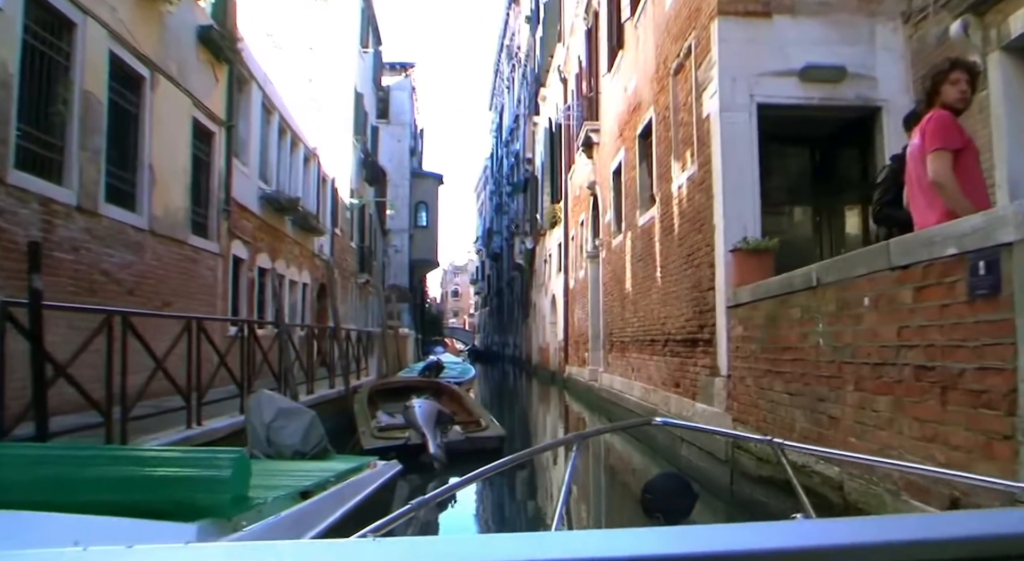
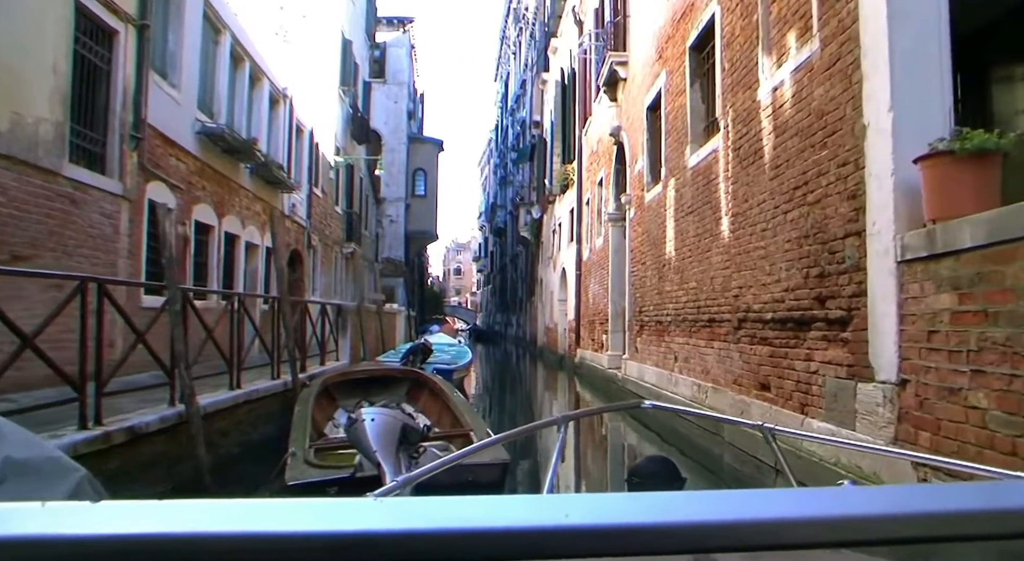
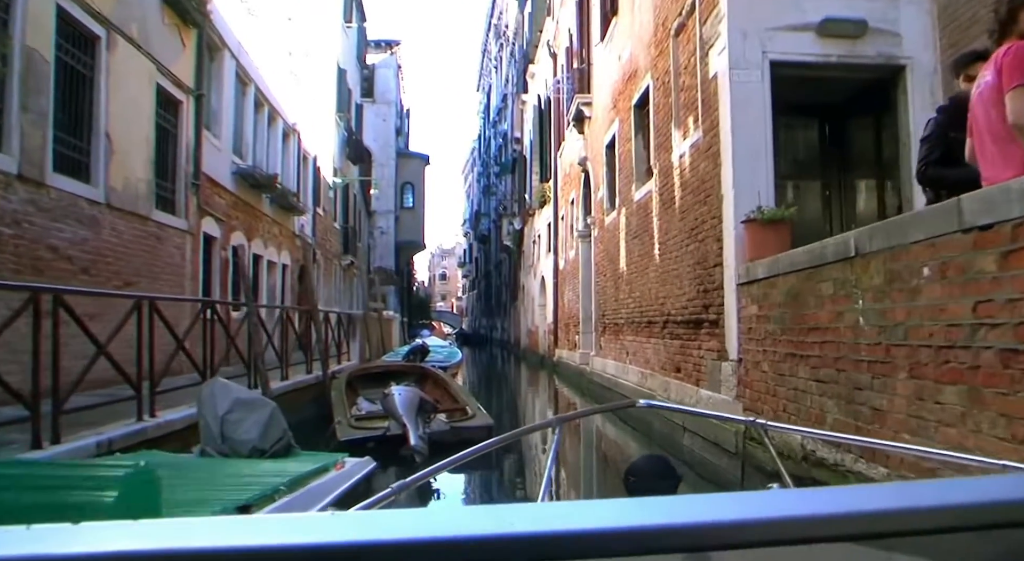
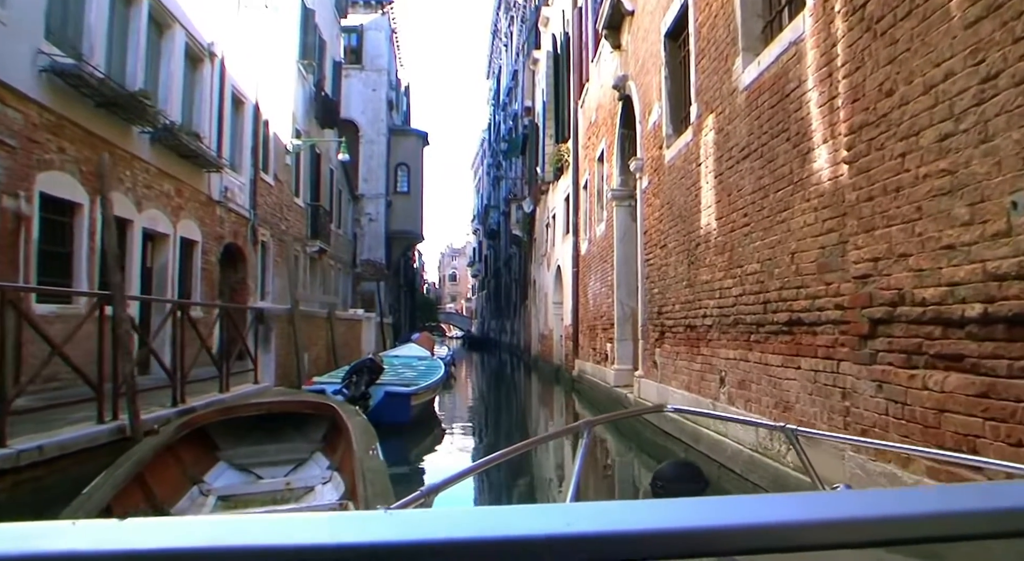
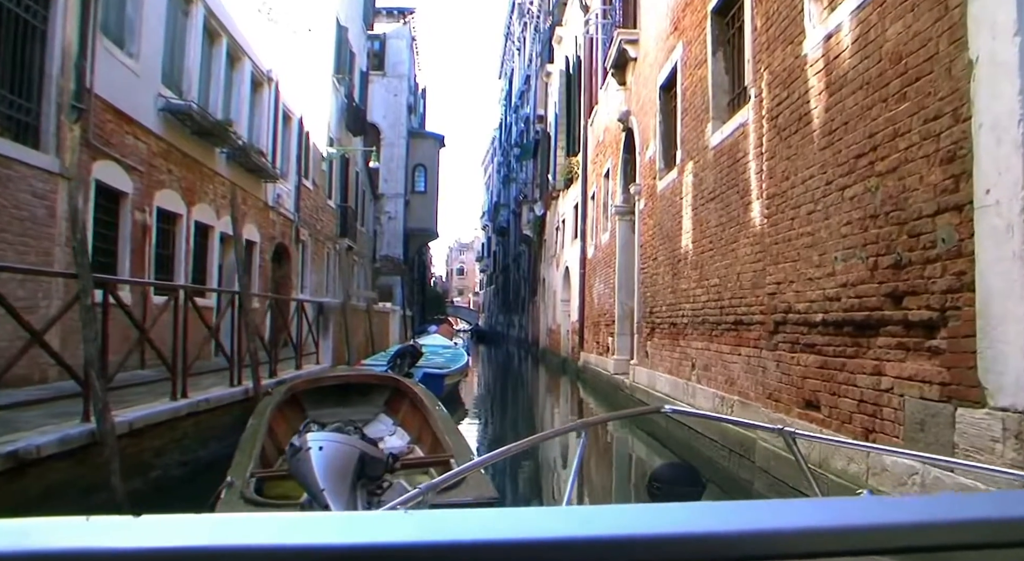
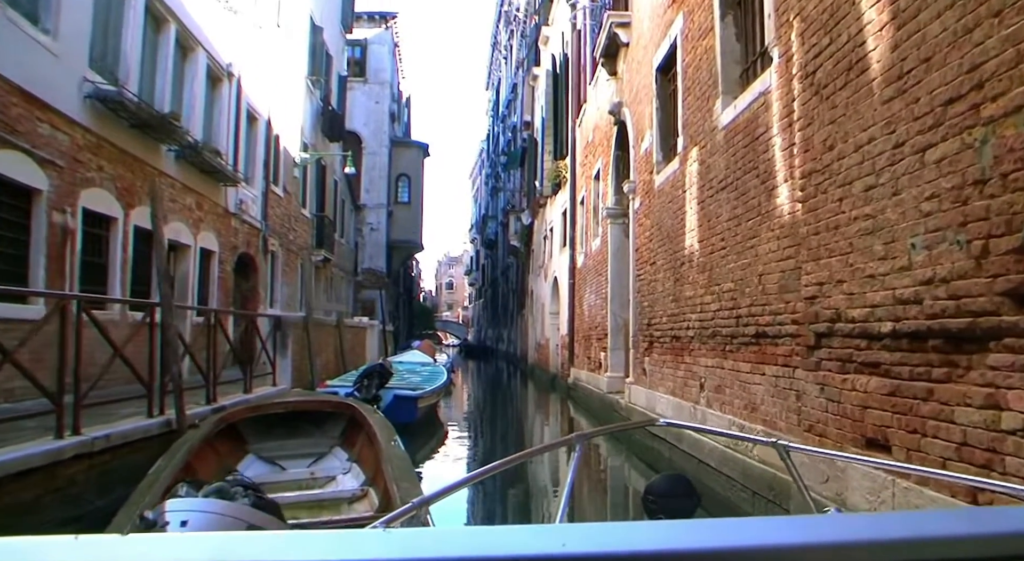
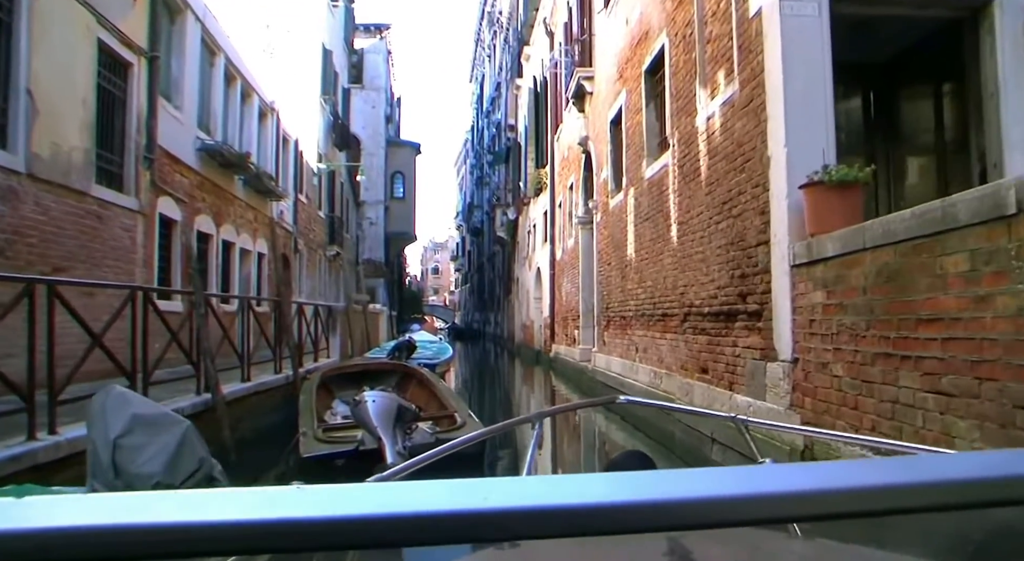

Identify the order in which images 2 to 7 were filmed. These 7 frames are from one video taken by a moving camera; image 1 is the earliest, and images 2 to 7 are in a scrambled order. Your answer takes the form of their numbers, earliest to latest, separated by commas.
3, 7, 2, 5, 6, 4
